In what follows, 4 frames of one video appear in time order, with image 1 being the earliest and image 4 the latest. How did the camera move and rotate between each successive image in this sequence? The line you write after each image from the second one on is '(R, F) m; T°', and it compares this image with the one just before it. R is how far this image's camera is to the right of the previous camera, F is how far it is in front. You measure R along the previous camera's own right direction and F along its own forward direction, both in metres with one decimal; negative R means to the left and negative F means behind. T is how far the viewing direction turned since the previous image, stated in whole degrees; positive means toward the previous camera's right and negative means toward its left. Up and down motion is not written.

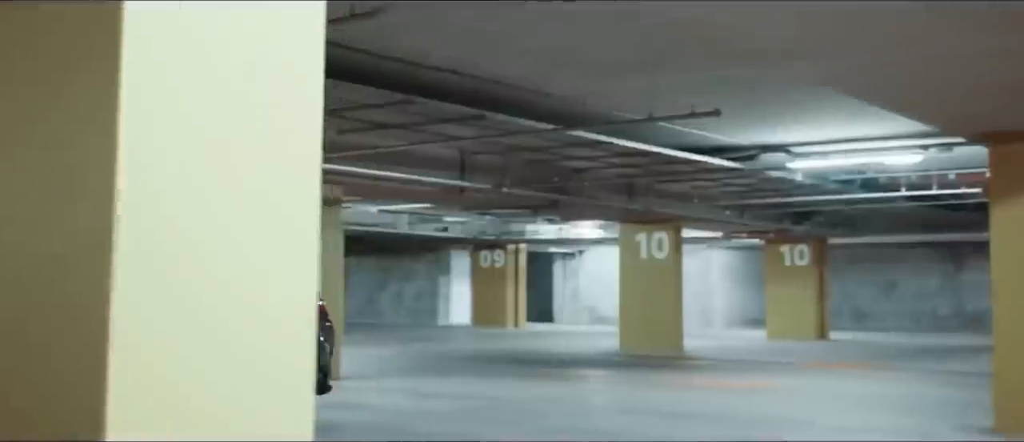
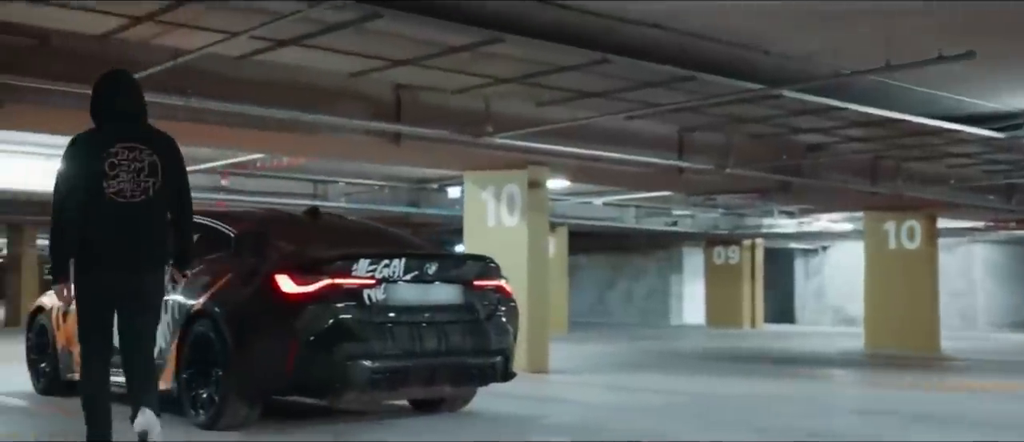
(+0.2, +1.0) m; -13°
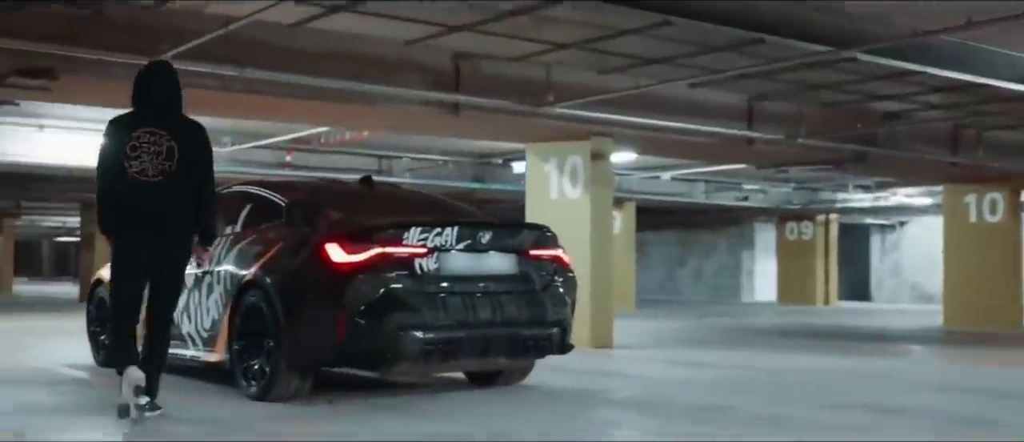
(+0.1, +0.2) m; -4°
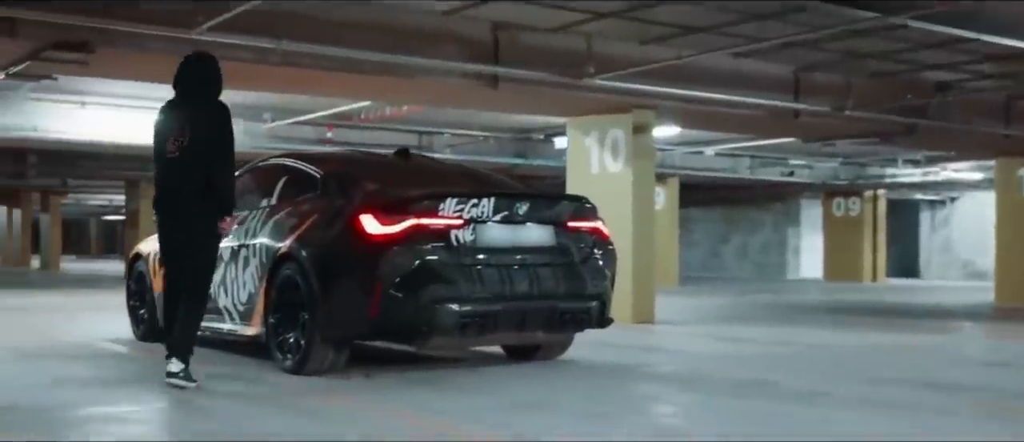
(0.0, +0.1) m; -2°
